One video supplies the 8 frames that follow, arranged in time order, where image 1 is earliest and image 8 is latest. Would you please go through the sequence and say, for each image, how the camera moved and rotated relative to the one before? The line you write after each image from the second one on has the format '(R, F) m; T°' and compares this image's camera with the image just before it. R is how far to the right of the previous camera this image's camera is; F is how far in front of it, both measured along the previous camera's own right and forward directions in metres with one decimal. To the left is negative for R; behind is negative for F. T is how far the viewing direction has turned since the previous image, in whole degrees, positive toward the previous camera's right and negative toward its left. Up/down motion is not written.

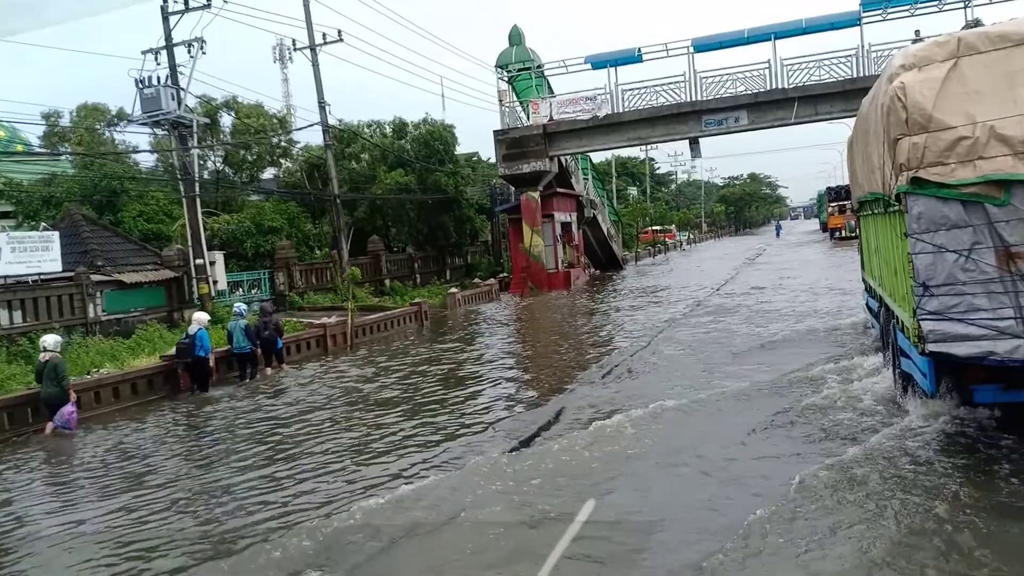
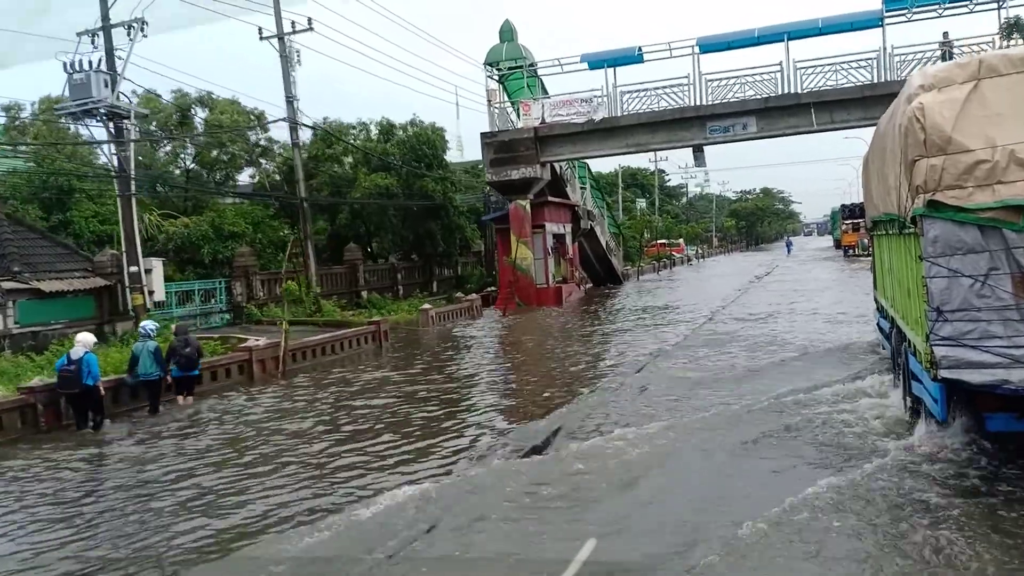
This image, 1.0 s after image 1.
(+0.6, +1.9) m; -1°
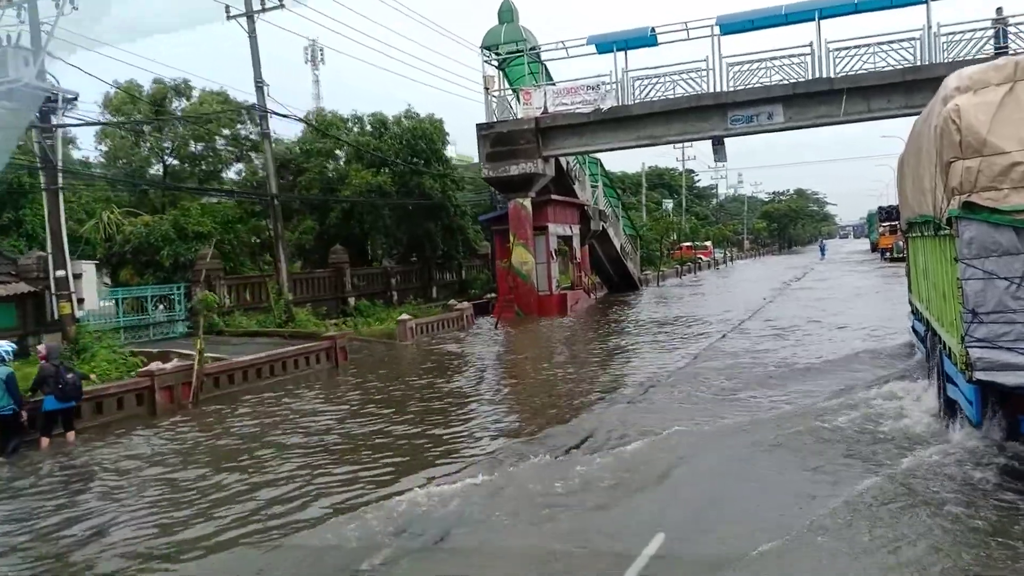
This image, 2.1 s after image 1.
(+0.7, +2.1) m; -2°
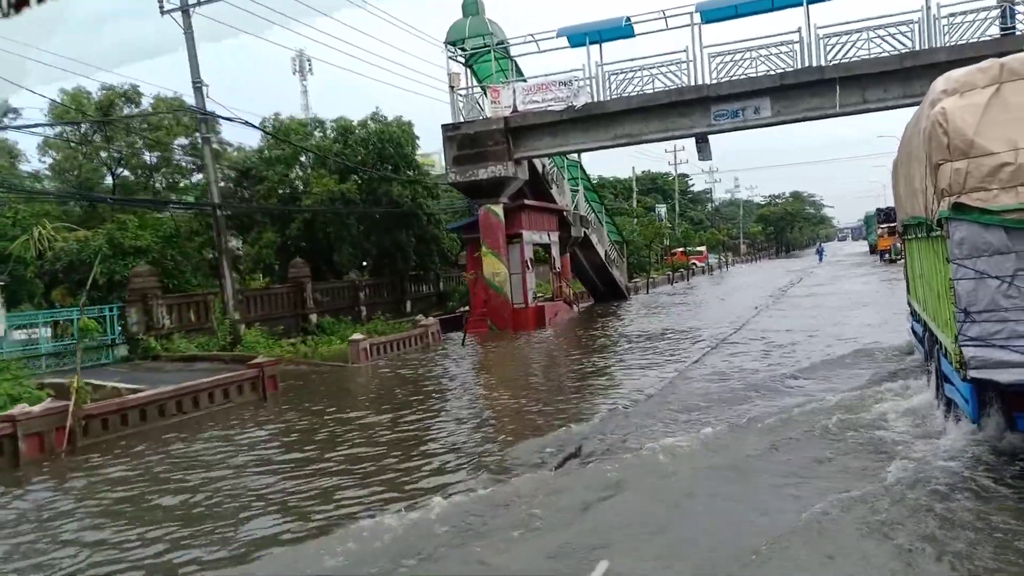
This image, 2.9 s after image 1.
(+0.6, +1.5) m; 0°
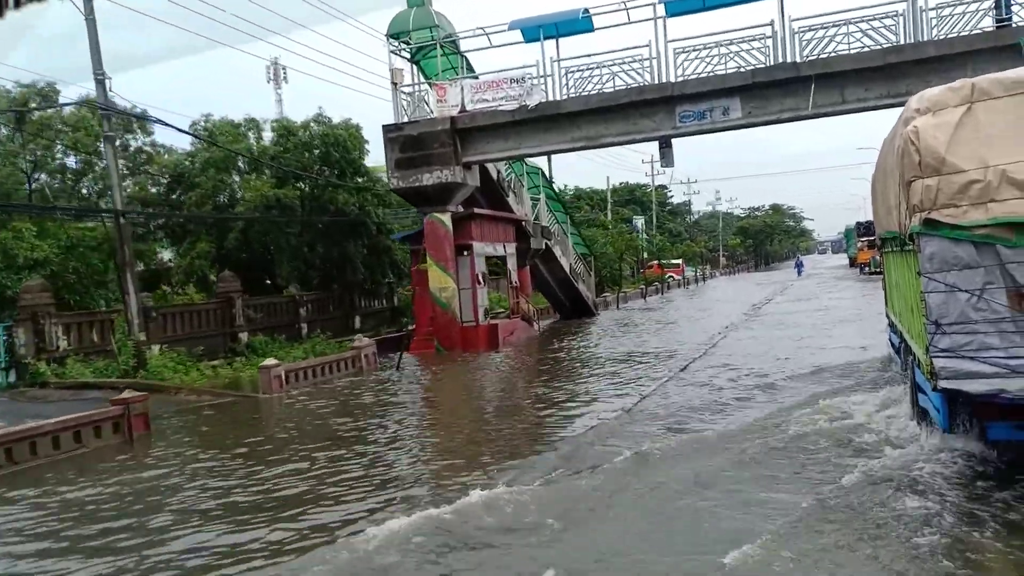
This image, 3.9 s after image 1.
(+0.7, +1.6) m; +1°
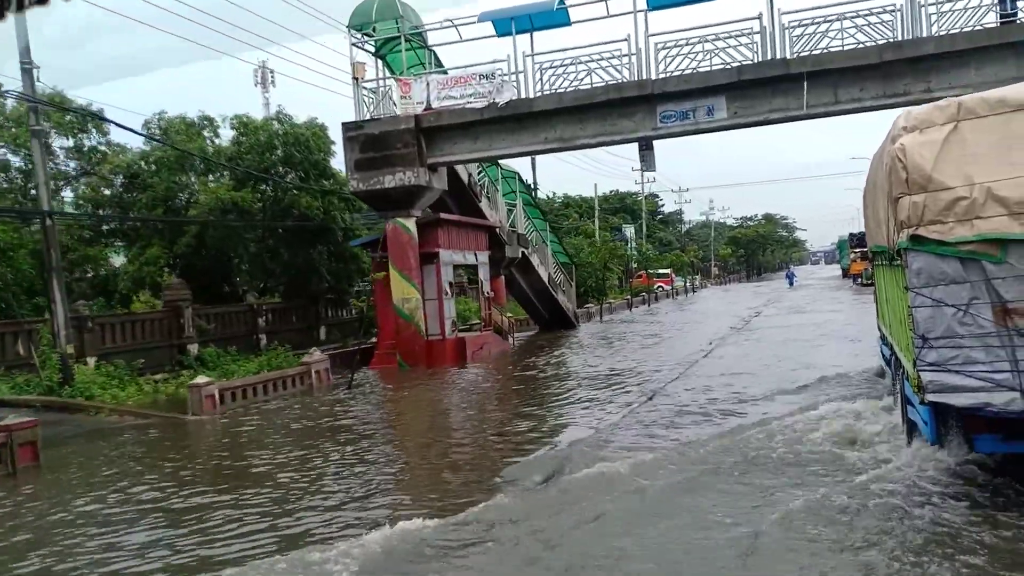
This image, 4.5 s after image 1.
(+0.4, +1.2) m; 0°
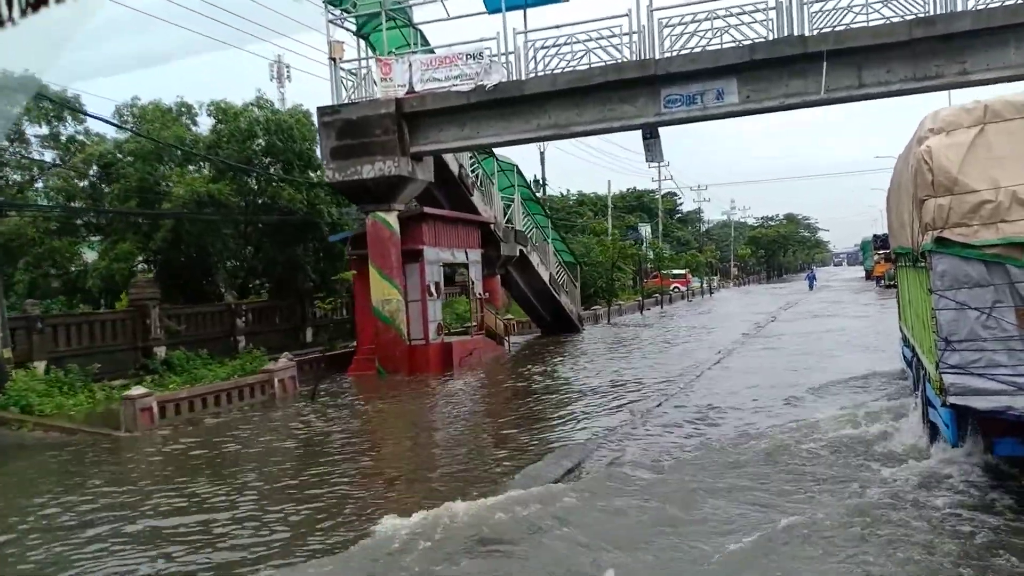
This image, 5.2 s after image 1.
(+0.5, +1.3) m; -1°
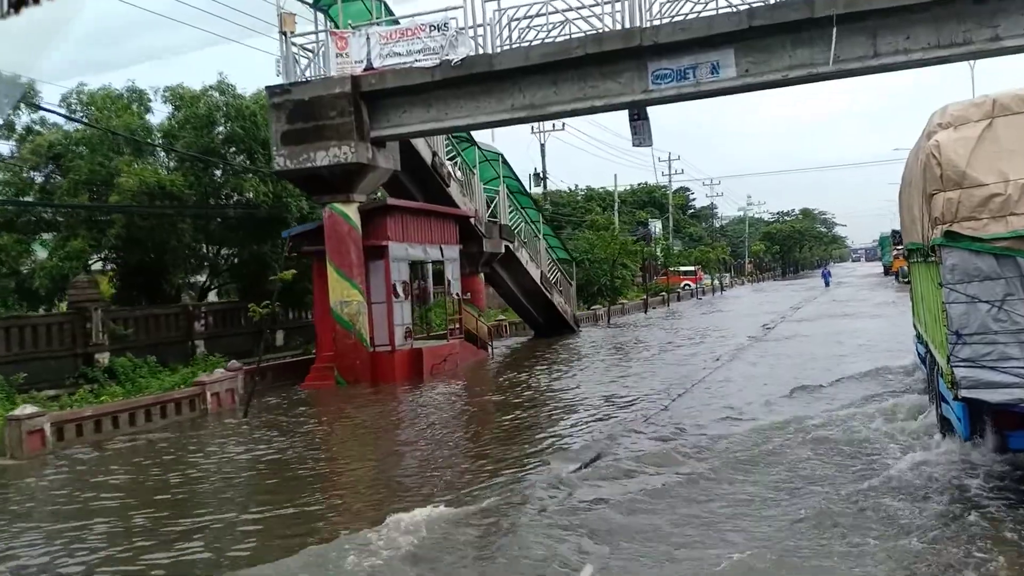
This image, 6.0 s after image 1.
(+0.6, +1.5) m; -1°
